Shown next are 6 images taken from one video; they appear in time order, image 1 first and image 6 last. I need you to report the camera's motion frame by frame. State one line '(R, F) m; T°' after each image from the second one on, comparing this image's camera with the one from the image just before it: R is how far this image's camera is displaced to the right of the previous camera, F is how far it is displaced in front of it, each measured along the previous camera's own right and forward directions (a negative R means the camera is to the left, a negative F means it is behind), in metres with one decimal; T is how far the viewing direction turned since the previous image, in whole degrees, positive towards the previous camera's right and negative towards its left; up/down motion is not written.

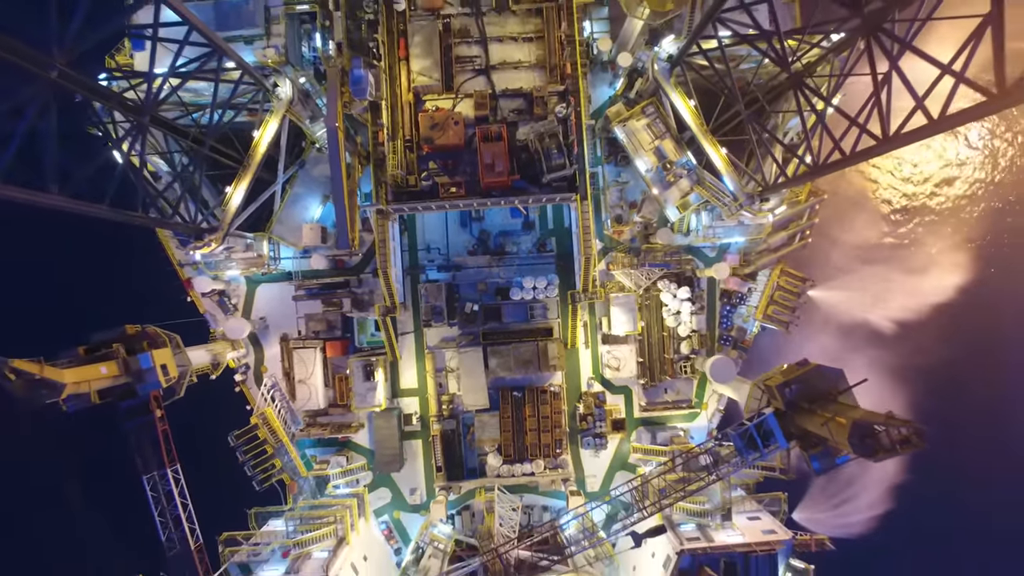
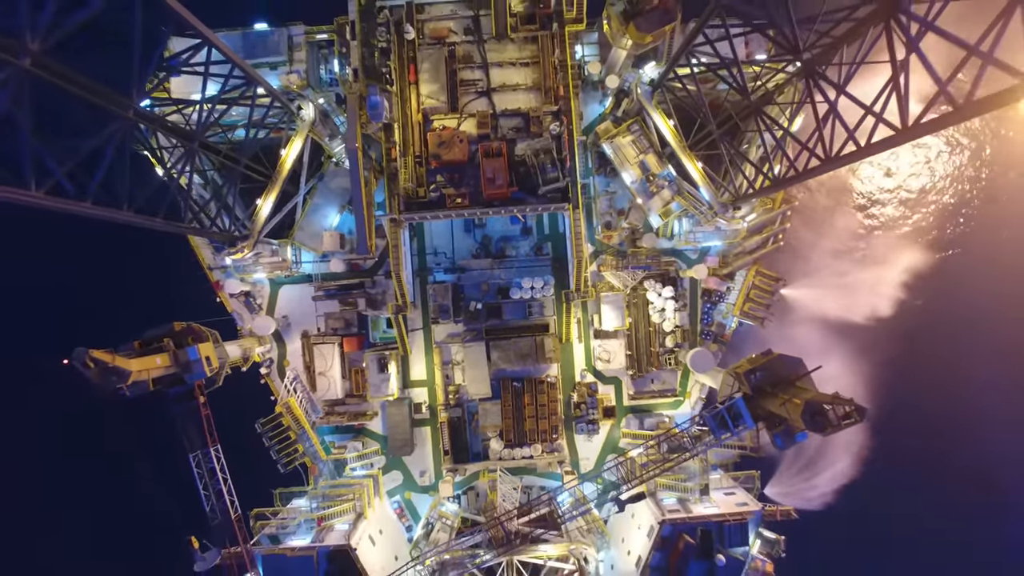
(0.0, -2.1) m; 0°
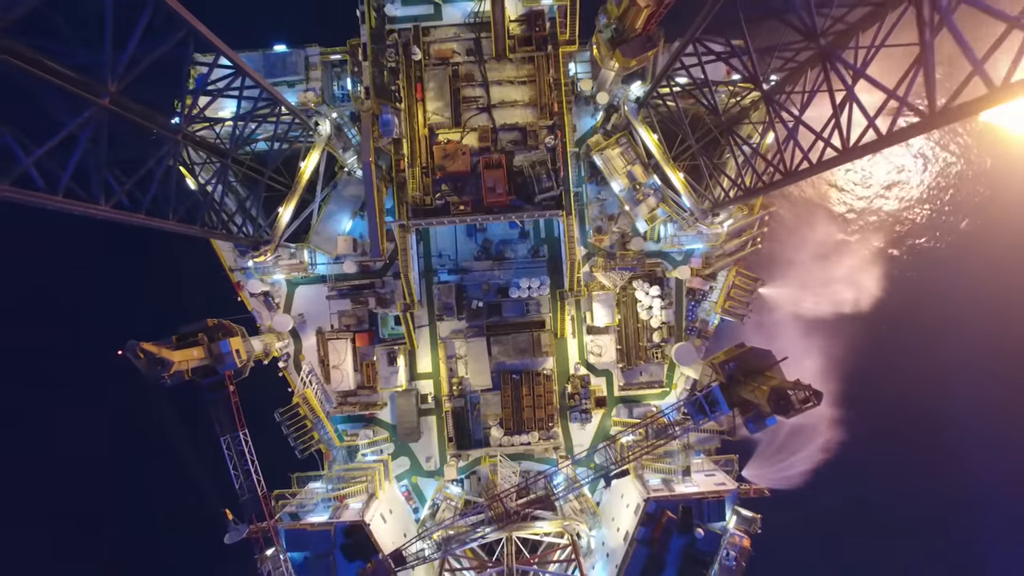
(+0.1, -1.9) m; 0°
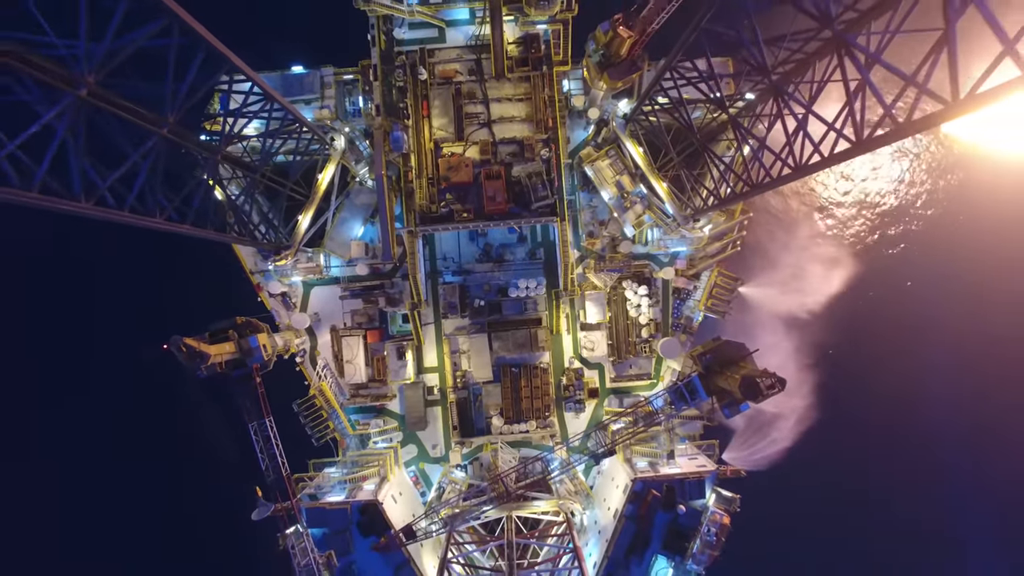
(+0.1, -2.1) m; 0°
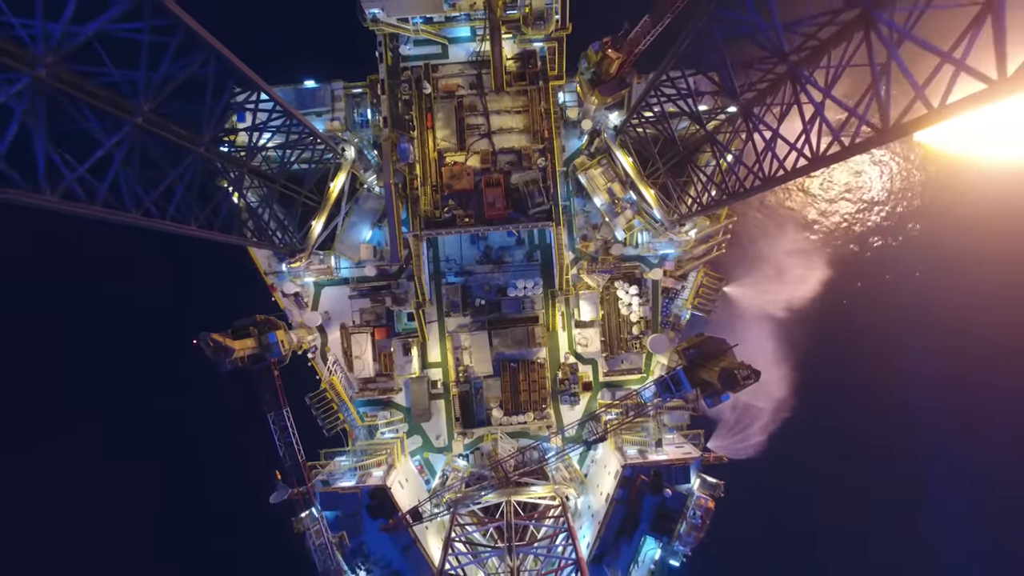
(+0.1, -1.7) m; 0°
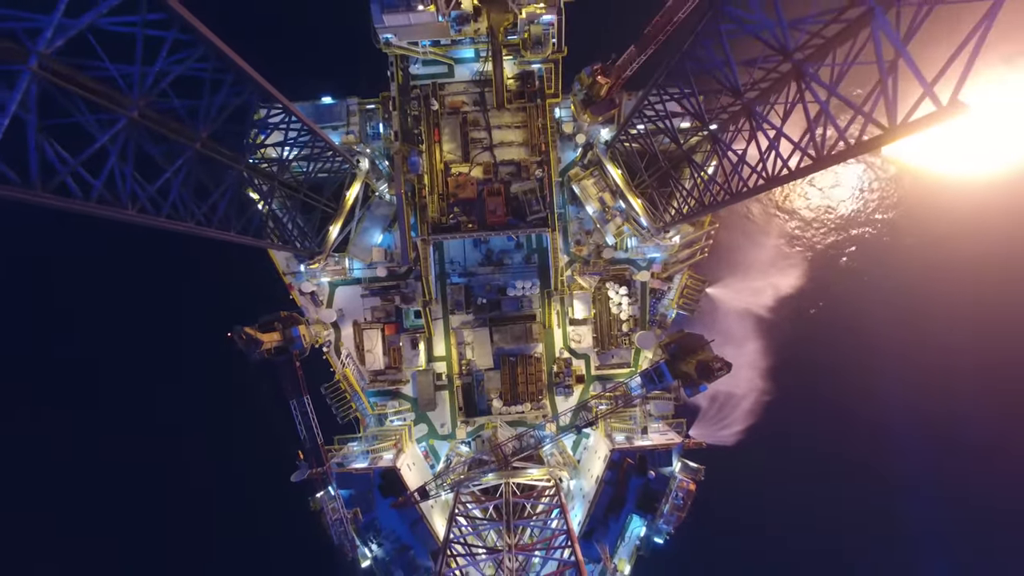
(0.0, -2.5) m; 0°
